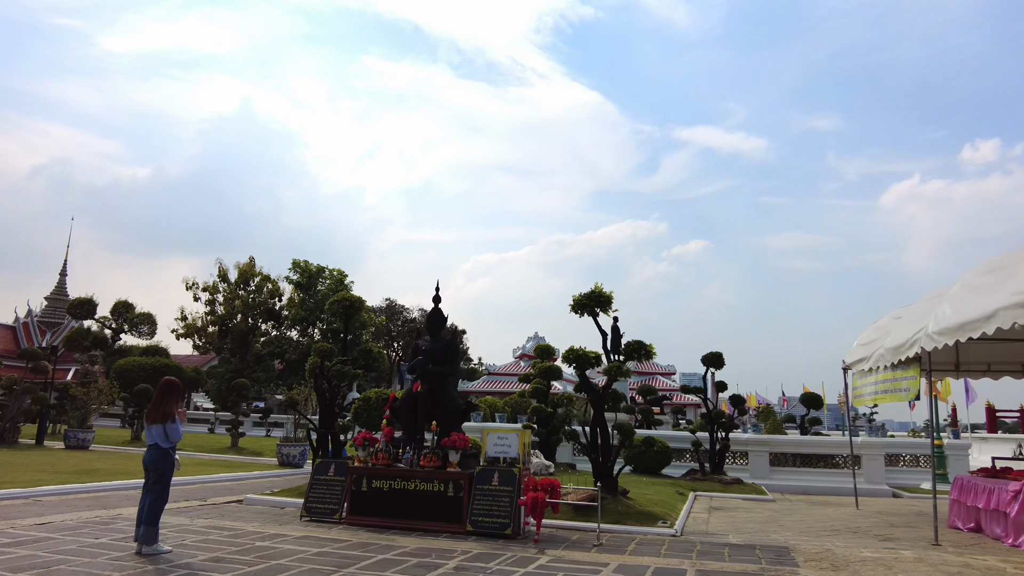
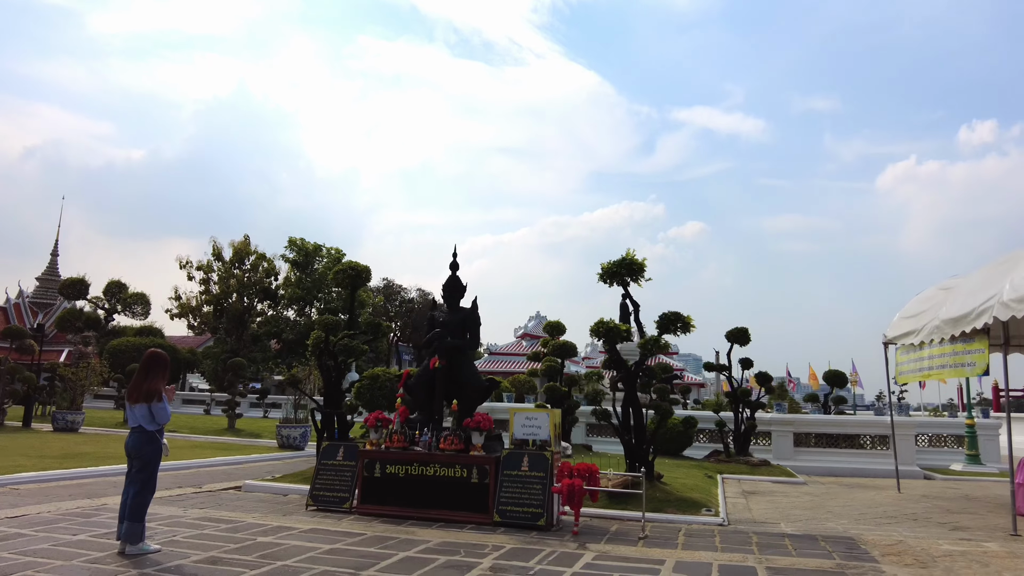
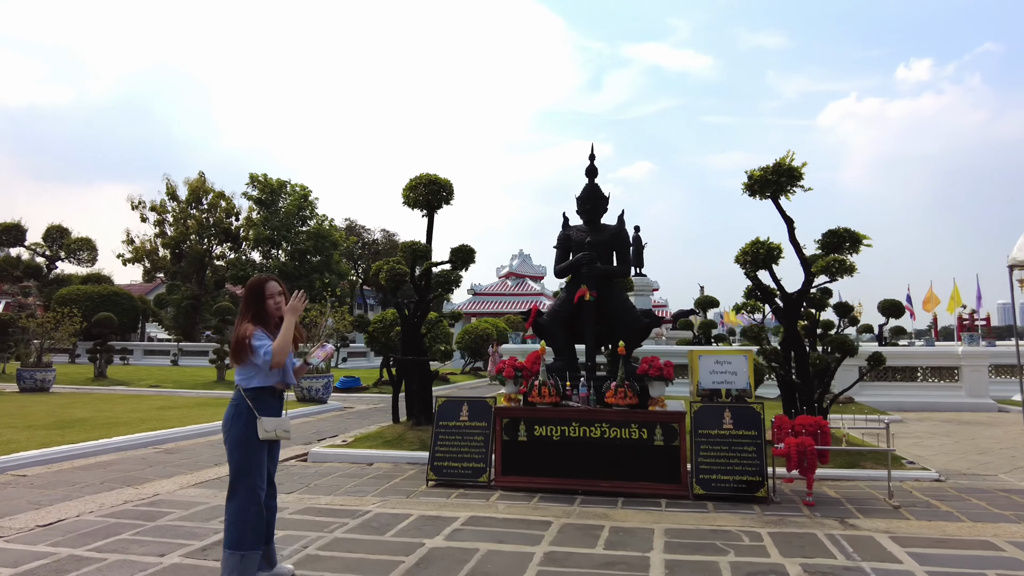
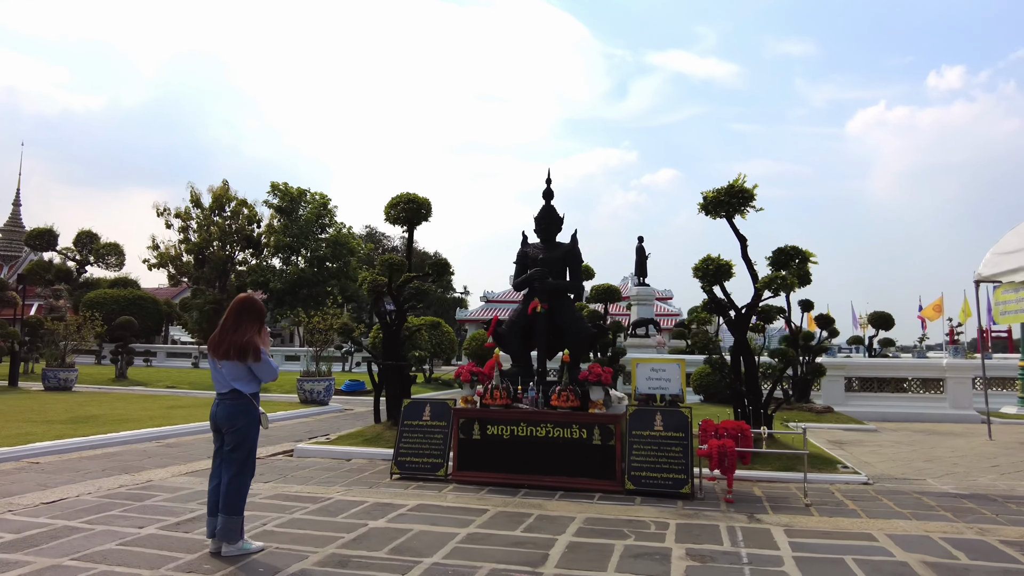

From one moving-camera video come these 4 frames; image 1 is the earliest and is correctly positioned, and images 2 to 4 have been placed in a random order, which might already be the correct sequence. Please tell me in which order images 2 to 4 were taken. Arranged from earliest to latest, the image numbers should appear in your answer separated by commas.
2, 4, 3
